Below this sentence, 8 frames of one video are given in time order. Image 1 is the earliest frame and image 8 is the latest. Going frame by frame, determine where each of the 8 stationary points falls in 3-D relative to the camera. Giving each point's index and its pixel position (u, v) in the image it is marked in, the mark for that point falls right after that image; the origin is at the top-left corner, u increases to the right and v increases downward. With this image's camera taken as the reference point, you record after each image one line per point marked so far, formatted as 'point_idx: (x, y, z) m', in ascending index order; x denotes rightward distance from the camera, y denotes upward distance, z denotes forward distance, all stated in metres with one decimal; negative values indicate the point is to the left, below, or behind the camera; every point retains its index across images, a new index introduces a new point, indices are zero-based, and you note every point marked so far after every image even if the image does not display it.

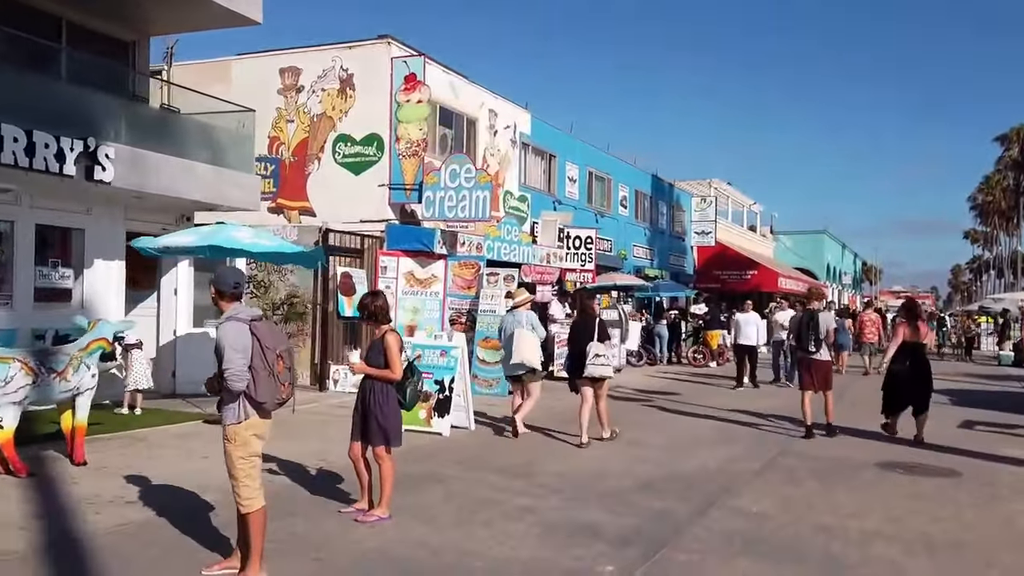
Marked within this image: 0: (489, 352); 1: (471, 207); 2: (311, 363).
0: (-0.4, -1.2, +15.0) m
1: (-0.8, +1.5, +15.1) m
2: (-3.5, -1.3, +14.1) m
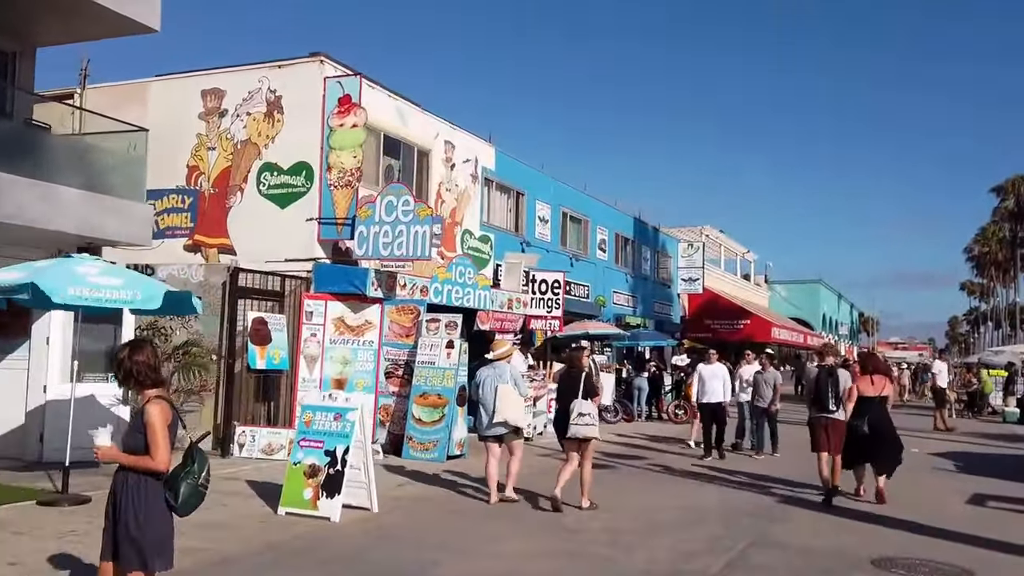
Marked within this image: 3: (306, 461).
0: (-1.4, -1.9, +13.0) m
1: (-1.7, +0.7, +13.3) m
2: (-4.4, -2.0, +12.1) m
3: (-2.1, -1.8, +8.5) m
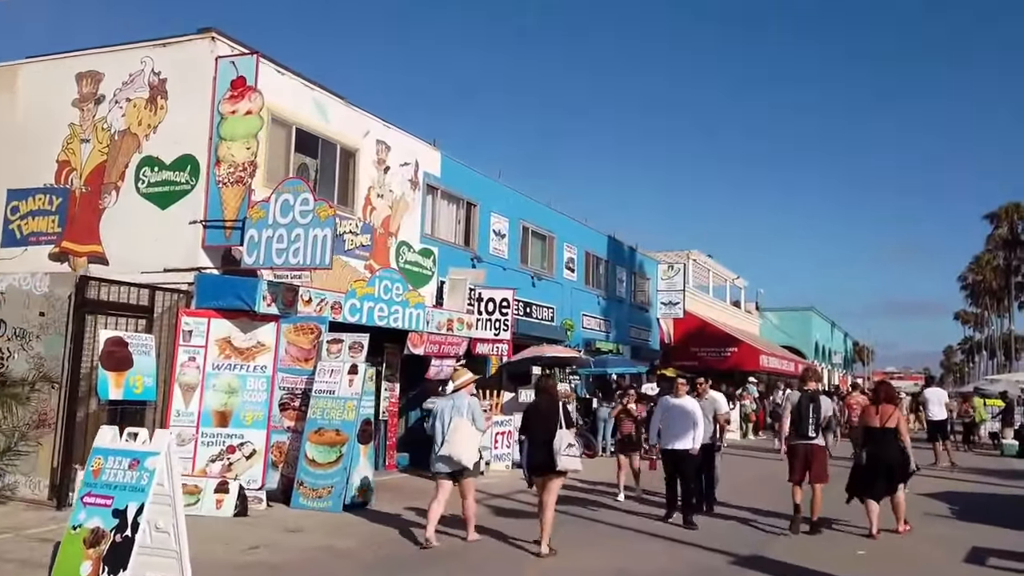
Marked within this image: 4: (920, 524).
0: (-2.5, -2.1, +10.8) m
1: (-2.8, +0.5, +11.2) m
2: (-5.6, -2.2, +9.8) m
3: (-3.3, -1.8, +6.3) m
4: (+6.1, -3.6, +12.3) m
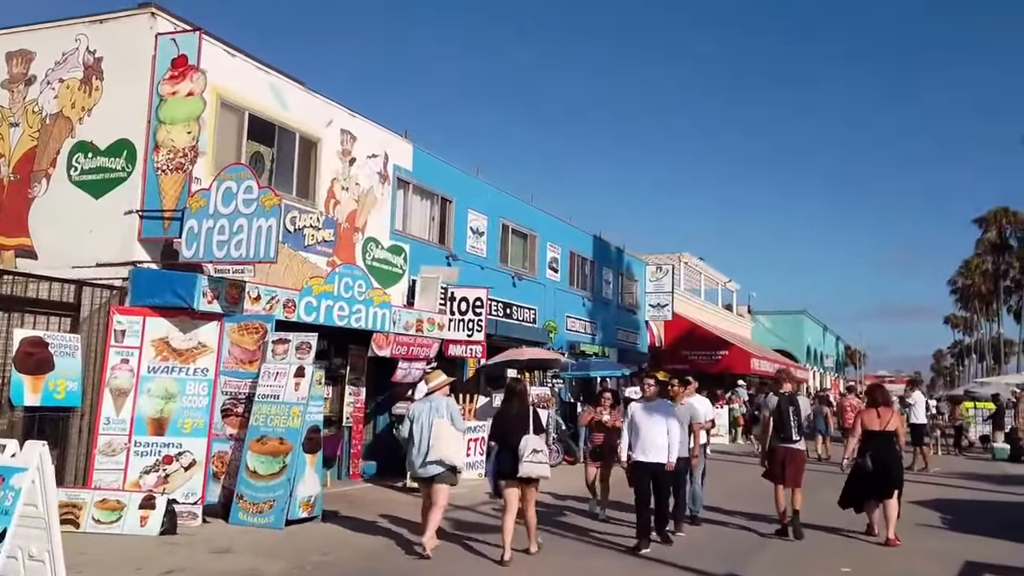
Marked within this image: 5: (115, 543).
0: (-3.0, -2.1, +9.8) m
1: (-3.3, +0.6, +10.2) m
2: (-6.0, -2.1, +8.9) m
3: (-3.7, -1.7, +5.3) m
4: (+5.7, -3.5, +11.4) m
5: (-4.1, -2.7, +8.5) m
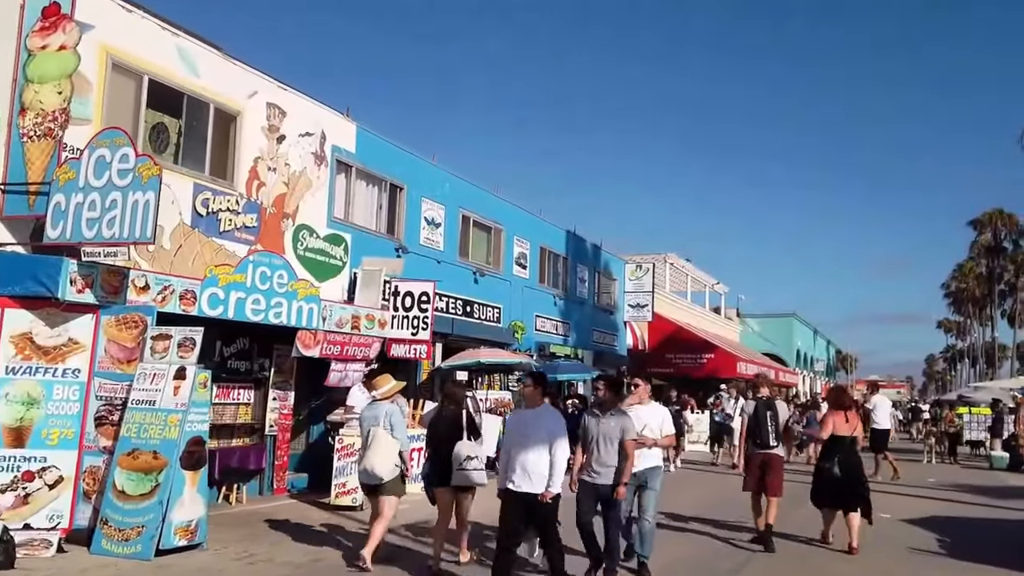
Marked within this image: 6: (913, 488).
0: (-3.8, -1.9, +8.3) m
1: (-4.1, +0.7, +8.7) m
2: (-6.8, -2.0, +7.3) m
3: (-4.5, -1.6, +3.7) m
4: (+4.8, -3.4, +9.9) m
5: (-5.0, -2.5, +6.9) m
6: (+8.4, -4.2, +17.0) m
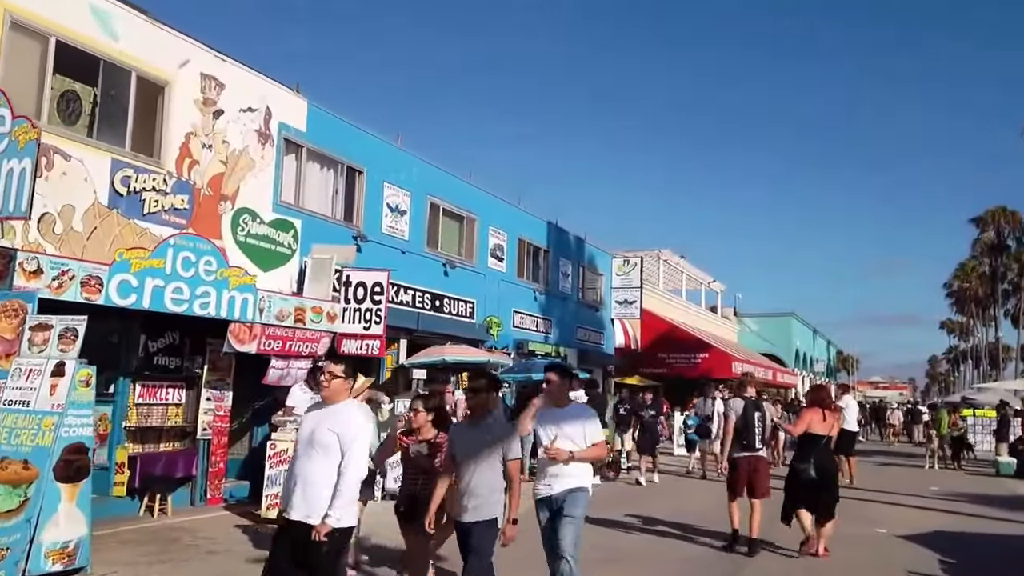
0: (-4.4, -1.8, +7.1) m
1: (-4.7, +0.9, +7.5) m
2: (-7.4, -1.8, +6.1) m
3: (-5.1, -1.4, +2.5) m
4: (+4.2, -3.2, +8.8) m
5: (-5.6, -2.3, +5.7) m
6: (+7.8, -4.1, +15.8) m
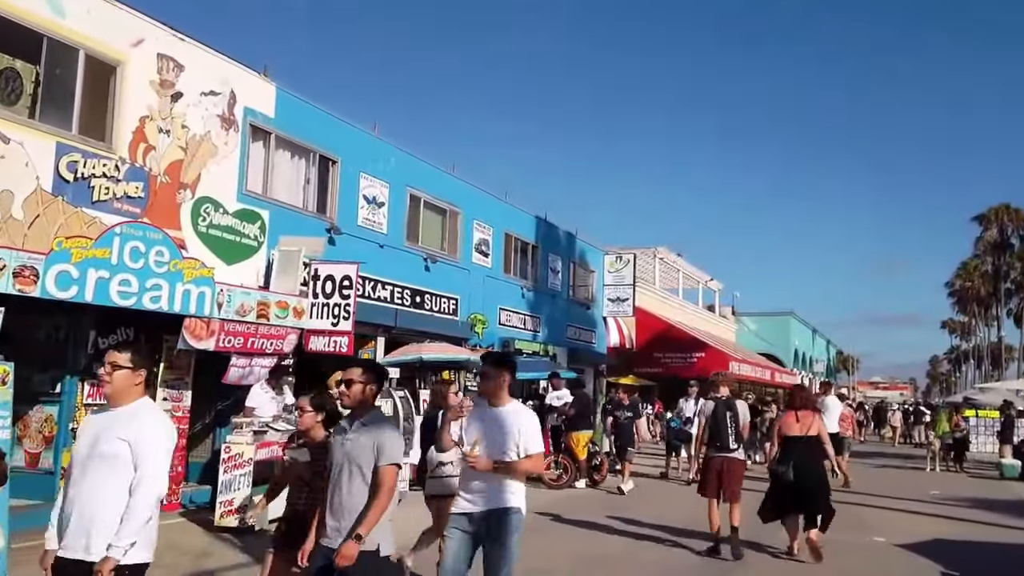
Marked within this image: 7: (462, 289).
0: (-4.8, -1.7, +6.4) m
1: (-5.1, +1.0, +6.8) m
2: (-7.8, -1.7, +5.4) m
3: (-5.4, -1.3, +1.9) m
4: (+3.9, -3.1, +8.1) m
5: (-5.9, -2.2, +5.1) m
6: (+7.5, -4.0, +15.2) m
7: (-1.2, 0.0, +18.8) m
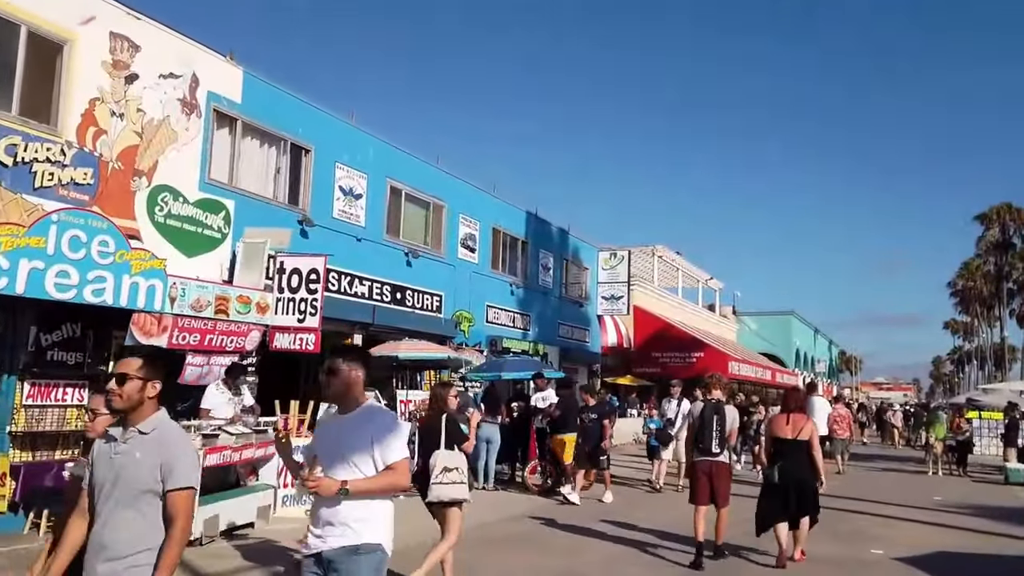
0: (-5.1, -1.6, +5.7) m
1: (-5.4, +1.1, +6.1) m
2: (-8.1, -1.6, +4.7) m
3: (-5.8, -1.2, +1.2) m
4: (+3.5, -3.0, +7.4) m
5: (-6.2, -2.2, +4.4) m
6: (+7.1, -3.9, +14.4) m
7: (-1.5, +0.1, +18.1) m
